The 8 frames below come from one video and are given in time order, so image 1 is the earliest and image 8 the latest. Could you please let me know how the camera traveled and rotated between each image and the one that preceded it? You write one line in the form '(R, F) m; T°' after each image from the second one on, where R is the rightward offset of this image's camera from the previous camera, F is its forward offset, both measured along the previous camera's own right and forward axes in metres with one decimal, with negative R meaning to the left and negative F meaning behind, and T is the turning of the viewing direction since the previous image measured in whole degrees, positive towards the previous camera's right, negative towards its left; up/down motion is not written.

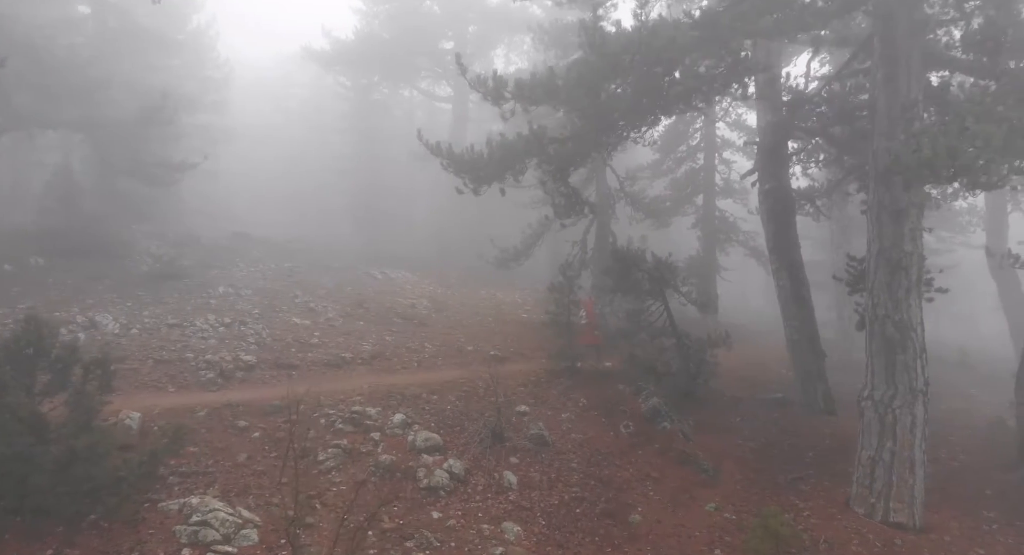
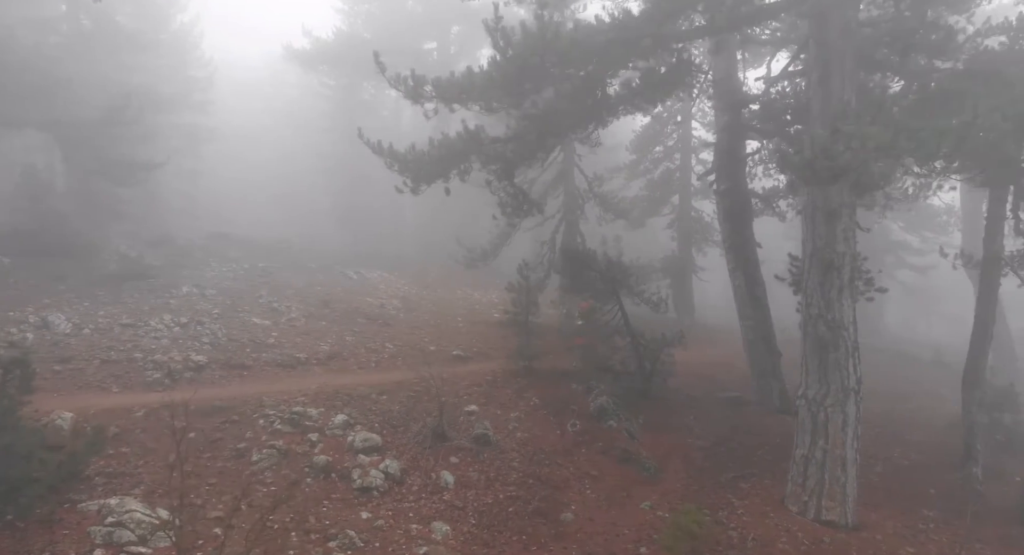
(+0.8, 0.0) m; +1°
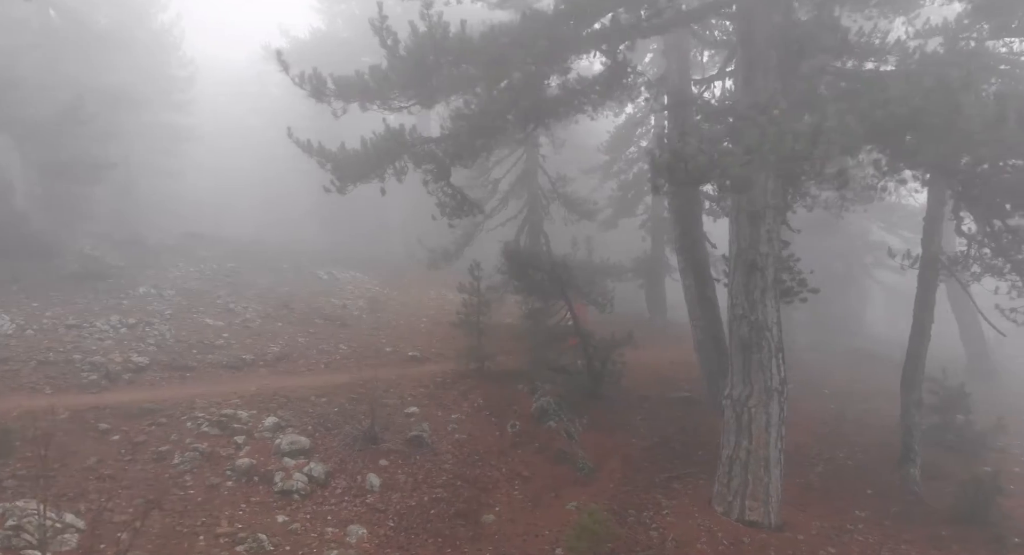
(+0.9, 0.0) m; +1°
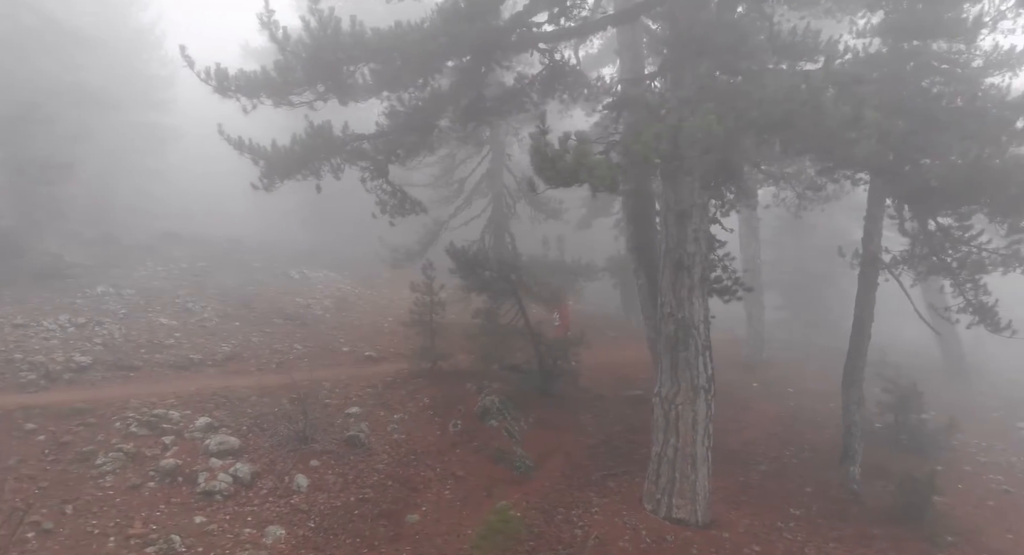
(+0.8, 0.0) m; +1°
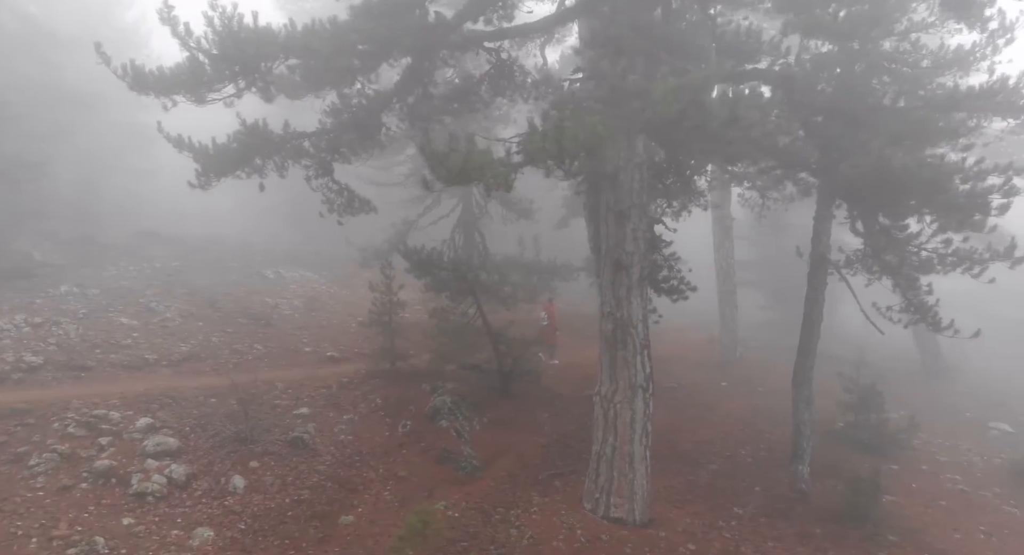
(+0.7, 0.0) m; 0°
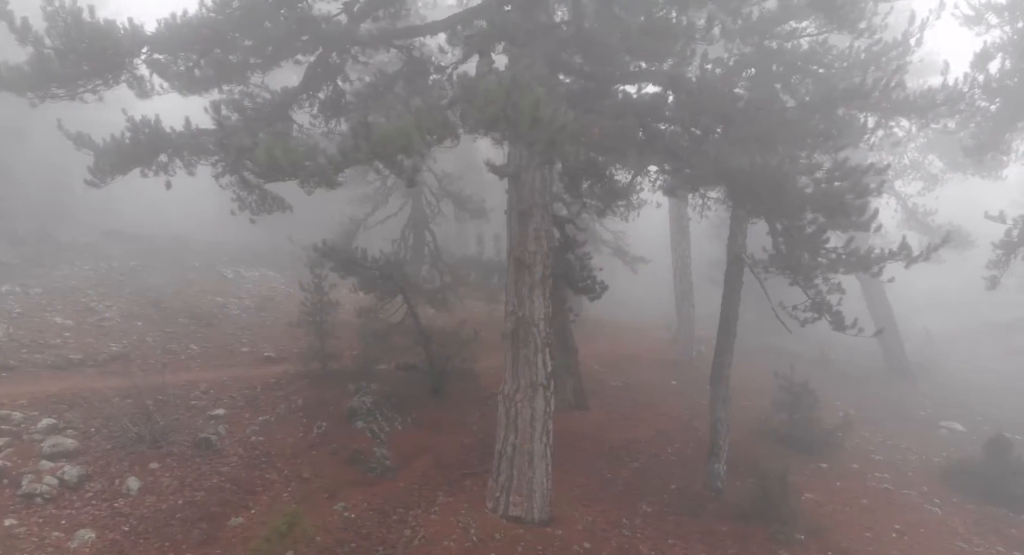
(+1.2, 0.0) m; +1°
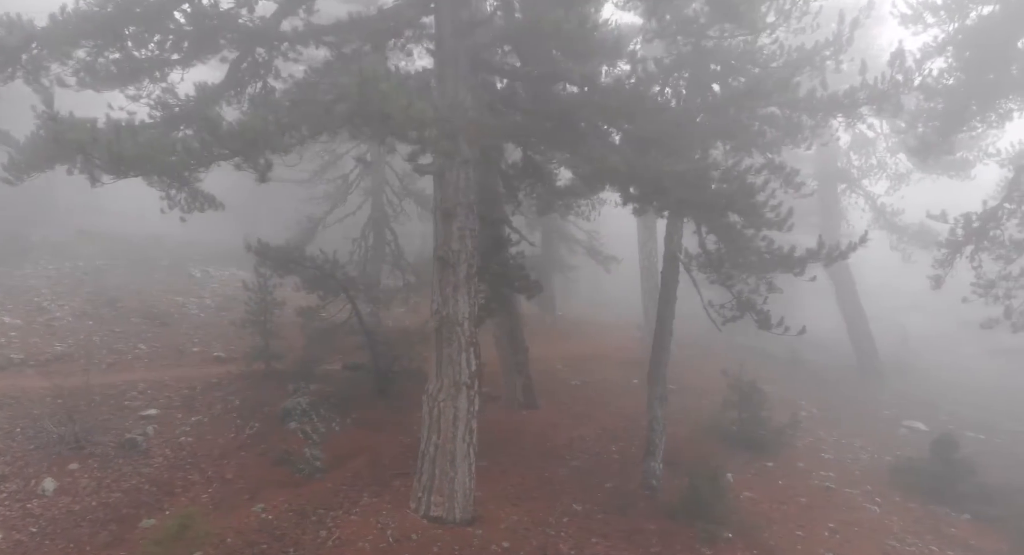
(+0.9, 0.0) m; +1°
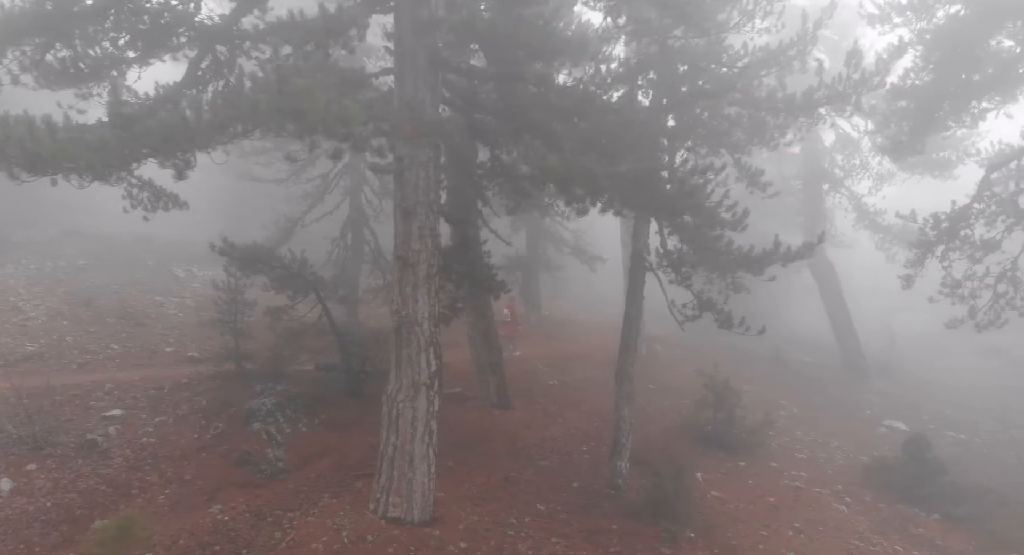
(+0.5, 0.0) m; 0°
